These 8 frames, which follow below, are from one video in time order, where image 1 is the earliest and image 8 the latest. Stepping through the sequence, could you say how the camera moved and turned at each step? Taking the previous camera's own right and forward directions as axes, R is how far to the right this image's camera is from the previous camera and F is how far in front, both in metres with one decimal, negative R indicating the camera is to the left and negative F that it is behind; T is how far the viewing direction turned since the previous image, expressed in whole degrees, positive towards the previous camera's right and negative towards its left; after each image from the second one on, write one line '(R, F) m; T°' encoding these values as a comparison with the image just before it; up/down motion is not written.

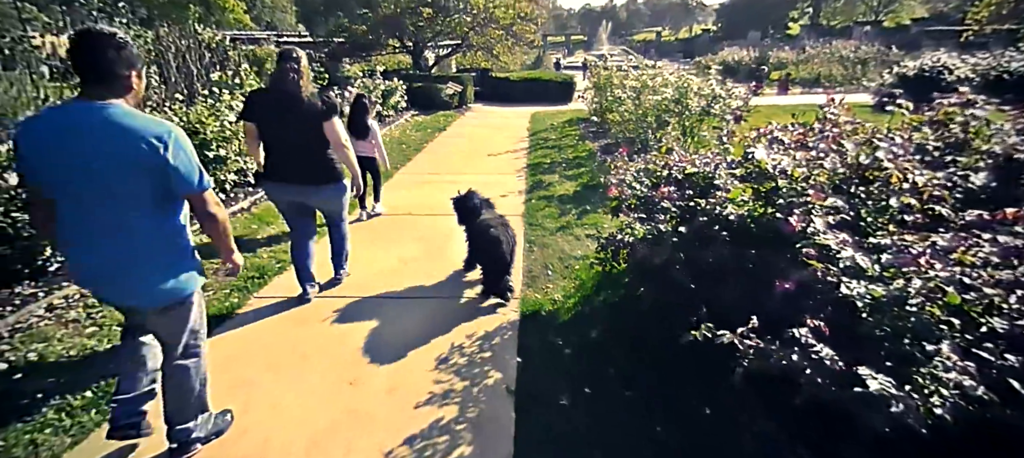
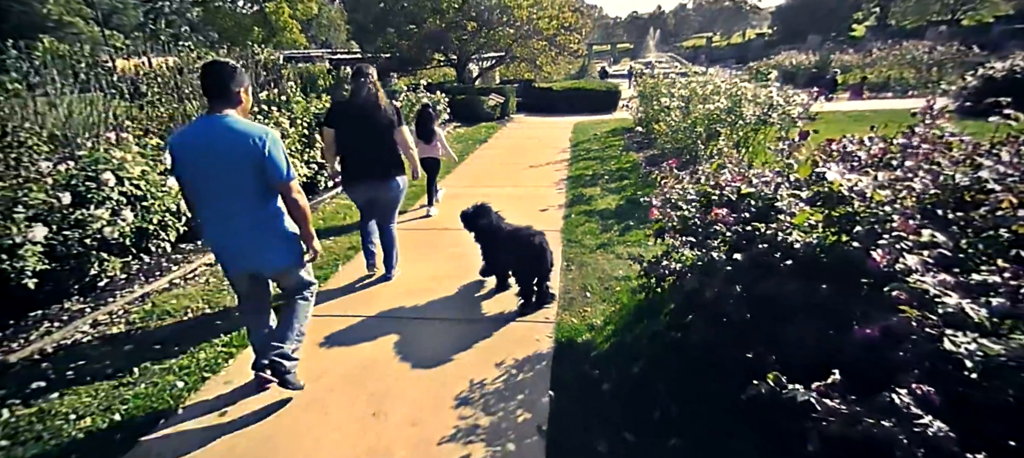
(0.0, +0.2) m; -4°
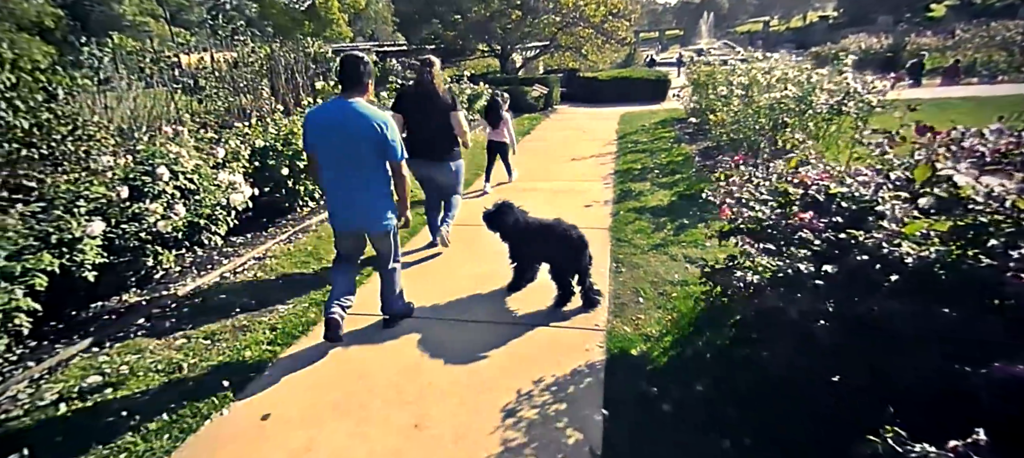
(0.0, +0.2) m; -4°
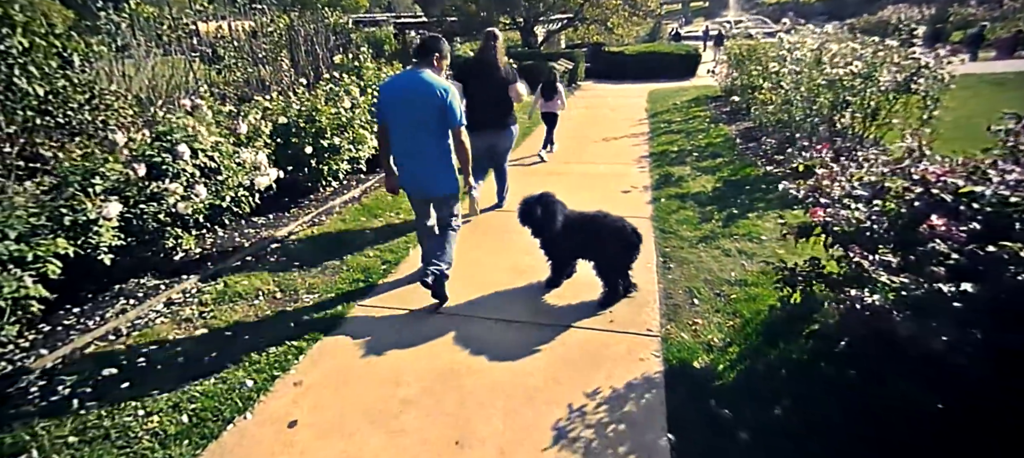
(-0.2, +0.3) m; -1°
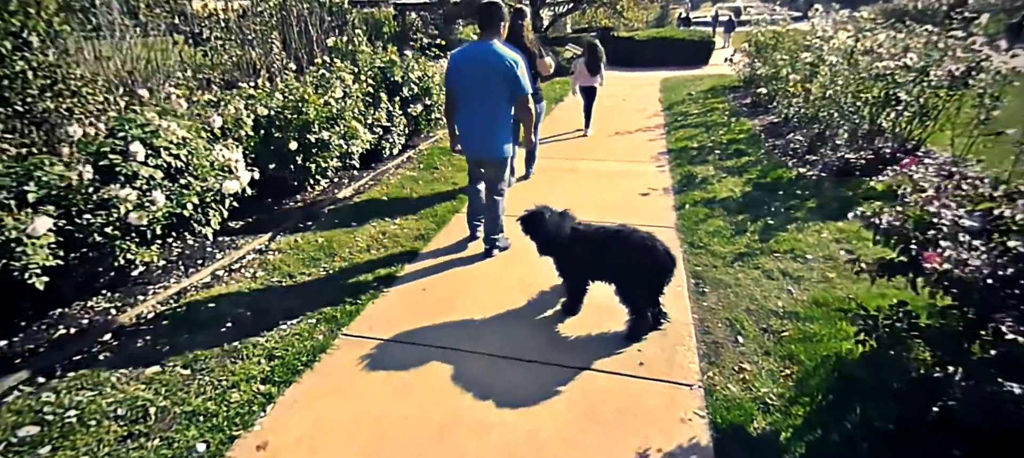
(-0.1, +0.5) m; 0°
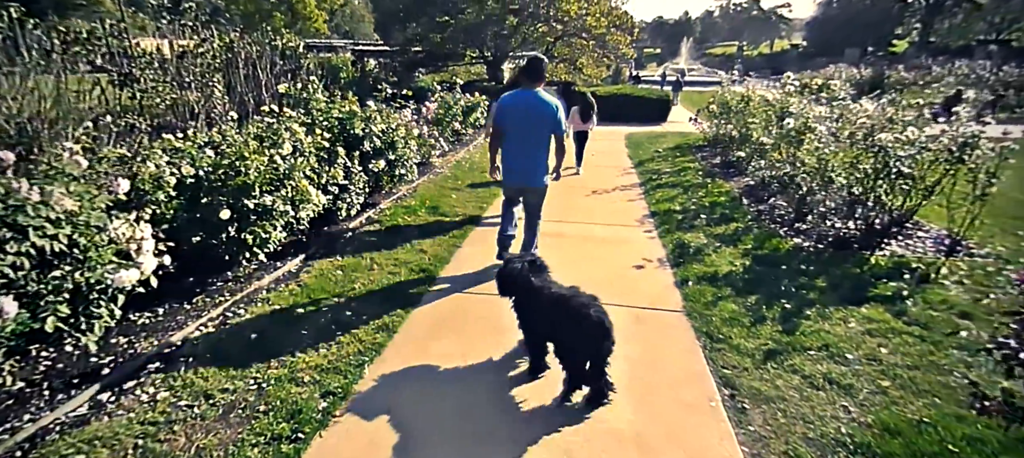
(-0.2, +0.7) m; +5°
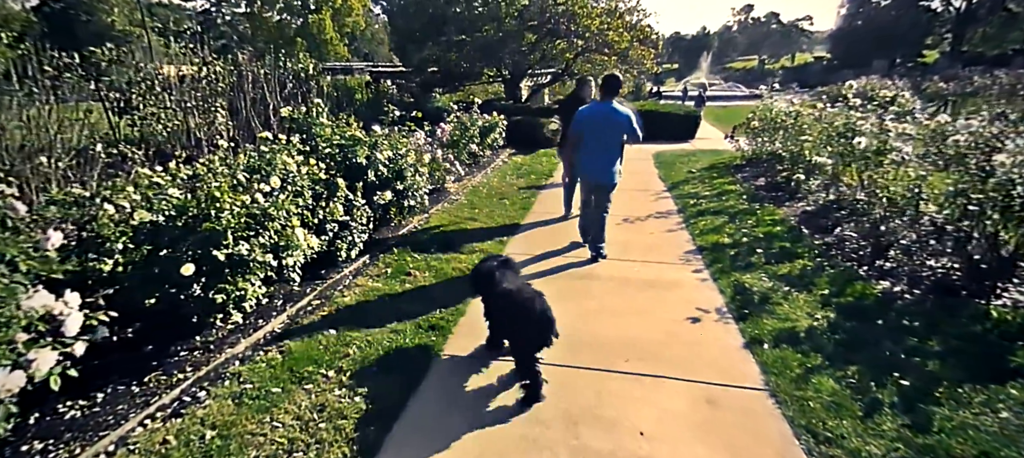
(-0.1, +0.9) m; -2°
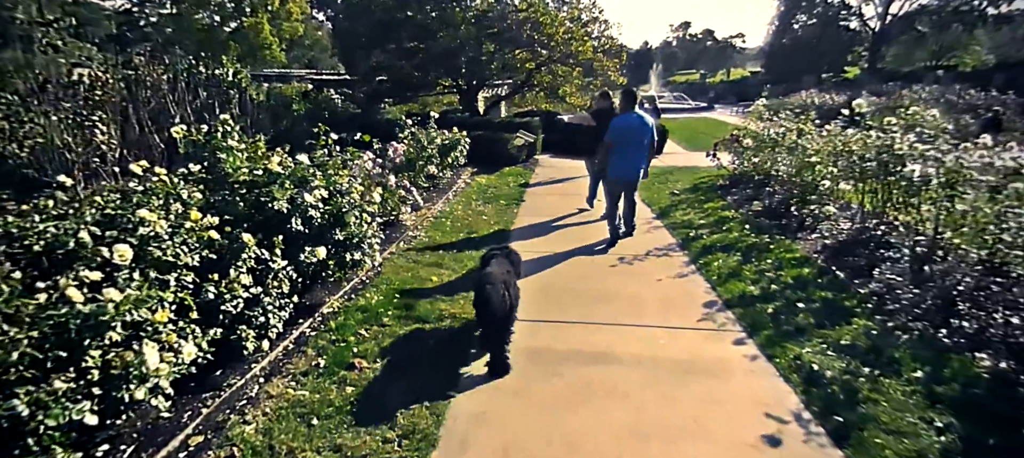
(-0.2, +1.4) m; +5°
